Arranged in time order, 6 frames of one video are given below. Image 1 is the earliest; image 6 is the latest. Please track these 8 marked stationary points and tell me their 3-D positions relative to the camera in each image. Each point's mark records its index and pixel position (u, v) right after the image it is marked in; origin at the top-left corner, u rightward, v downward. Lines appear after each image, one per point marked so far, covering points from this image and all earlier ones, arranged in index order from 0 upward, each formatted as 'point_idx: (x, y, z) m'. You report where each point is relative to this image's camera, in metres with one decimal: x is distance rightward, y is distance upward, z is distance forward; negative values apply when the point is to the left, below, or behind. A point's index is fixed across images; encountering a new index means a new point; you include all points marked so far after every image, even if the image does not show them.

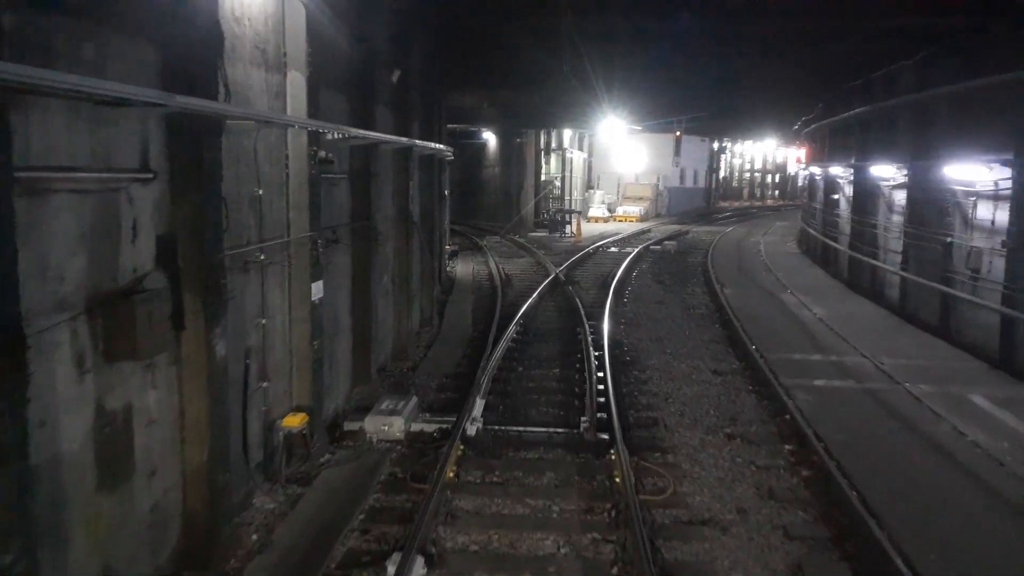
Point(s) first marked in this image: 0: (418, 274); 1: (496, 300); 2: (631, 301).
0: (-1.7, +0.2, +12.4) m
1: (-0.3, -0.3, +15.7) m
2: (+2.8, -0.3, +16.2) m
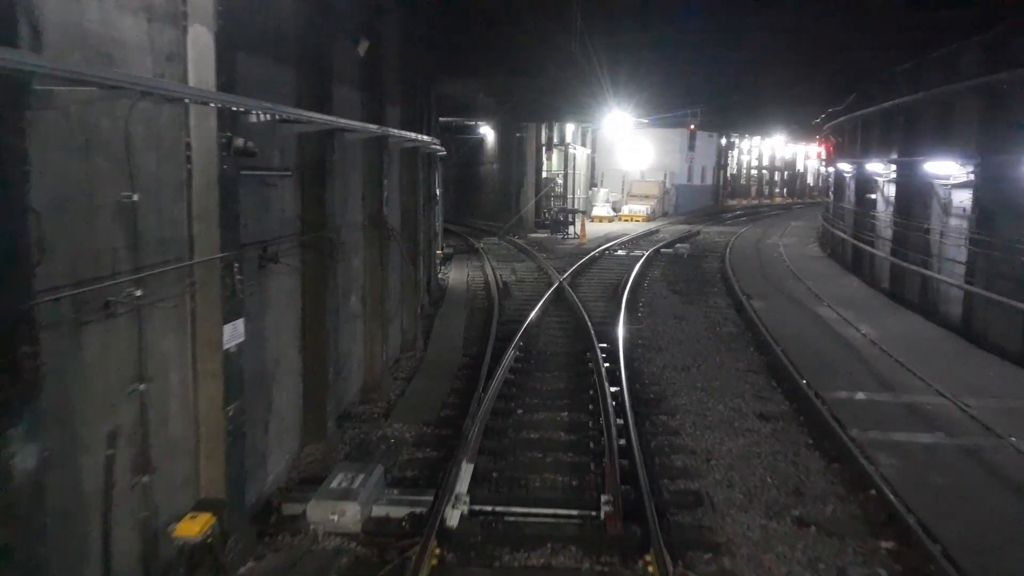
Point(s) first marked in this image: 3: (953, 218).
0: (-1.8, -0.1, +10.3) m
1: (-0.4, -0.5, +13.6) m
2: (+2.8, -0.6, +14.1) m
3: (+8.2, +1.3, +12.9) m
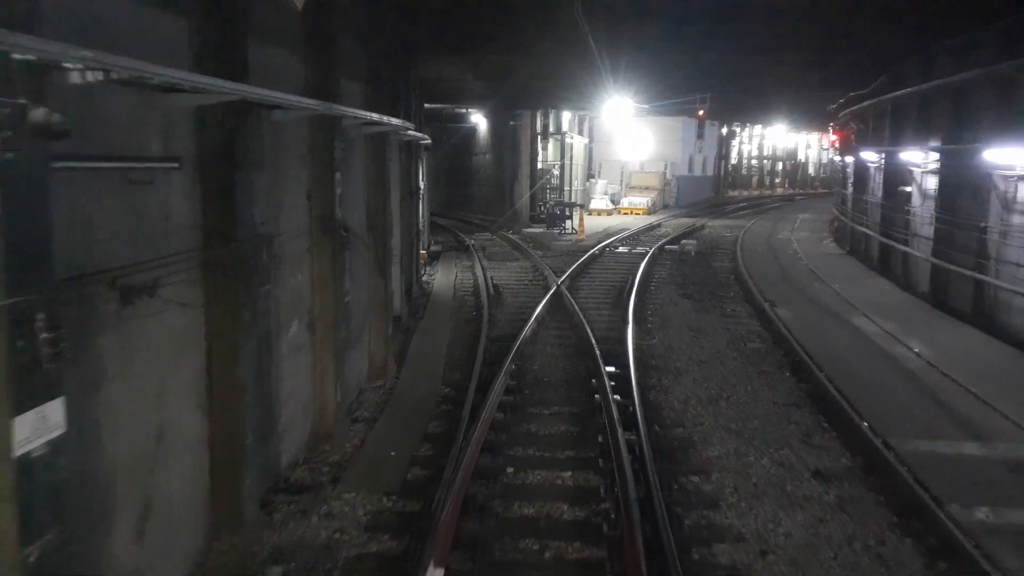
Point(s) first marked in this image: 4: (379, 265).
0: (-1.9, -0.3, +8.4) m
1: (-0.5, -0.7, +11.7) m
2: (+2.6, -0.7, +12.3) m
3: (+8.1, +1.2, +11.1) m
4: (-1.8, +0.3, +9.2) m
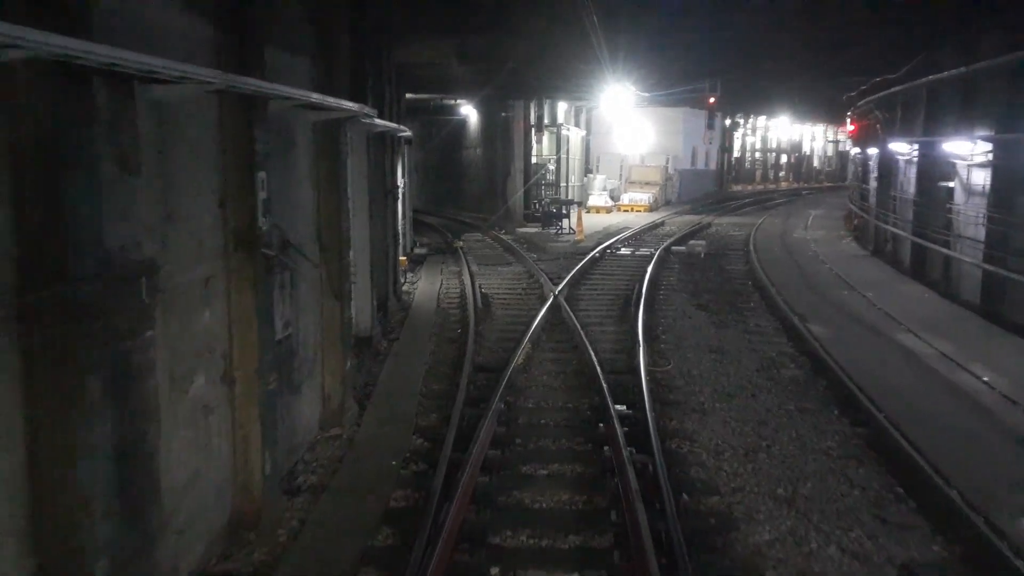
0: (-2.0, -0.5, +6.7) m
1: (-0.7, -0.9, +10.1) m
2: (+2.5, -0.9, +10.6) m
3: (+7.9, +1.0, +9.4) m
4: (-1.9, 0.0, +7.5) m
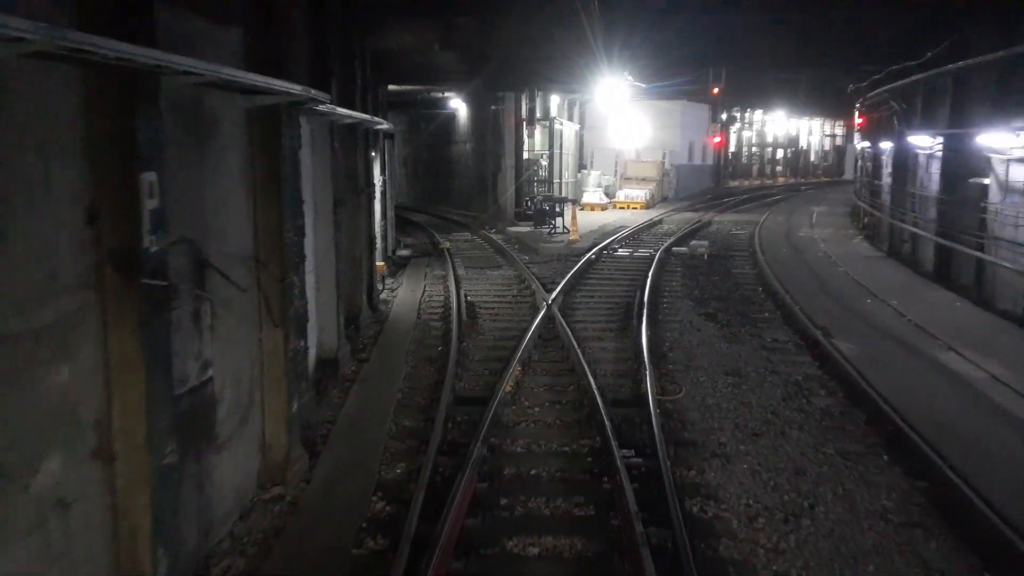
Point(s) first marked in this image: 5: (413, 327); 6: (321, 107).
0: (-2.1, -0.8, +5.3) m
1: (-0.8, -1.1, +8.7) m
2: (+2.3, -1.1, +9.3) m
3: (+7.8, +0.8, +8.1) m
4: (-2.0, -0.2, +6.1) m
5: (-1.6, -0.7, +11.5) m
6: (-1.9, +1.9, +7.2) m
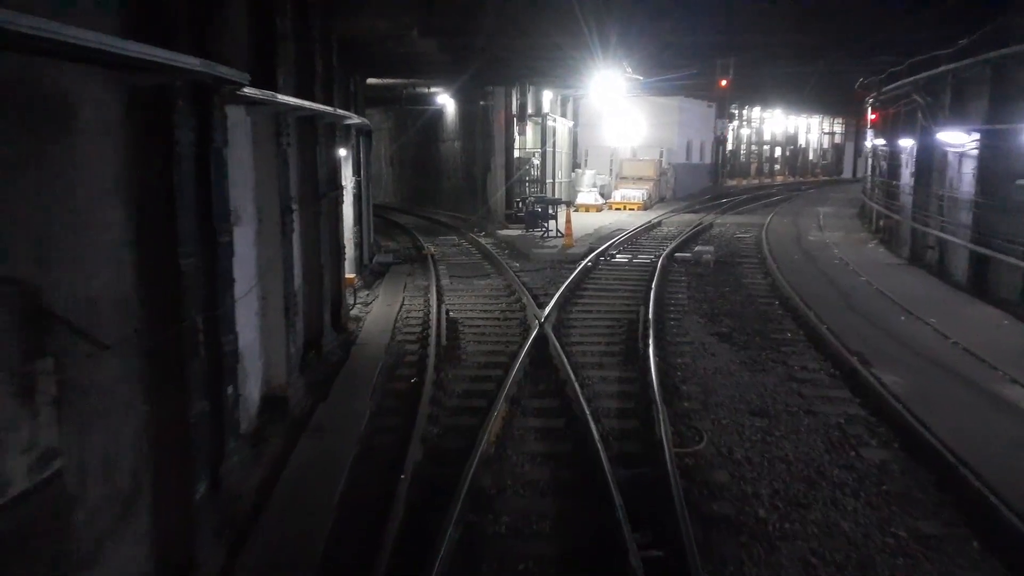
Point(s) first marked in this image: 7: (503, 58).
0: (-2.3, -1.1, +3.8) m
1: (-1.0, -1.4, +7.2) m
2: (+2.1, -1.4, +7.8) m
3: (+7.6, +0.6, +6.7) m
4: (-2.2, -0.5, +4.5) m
5: (-1.8, -0.9, +10.0) m
6: (-2.0, +1.6, +5.7) m
7: (-0.2, +6.3, +19.0) m
